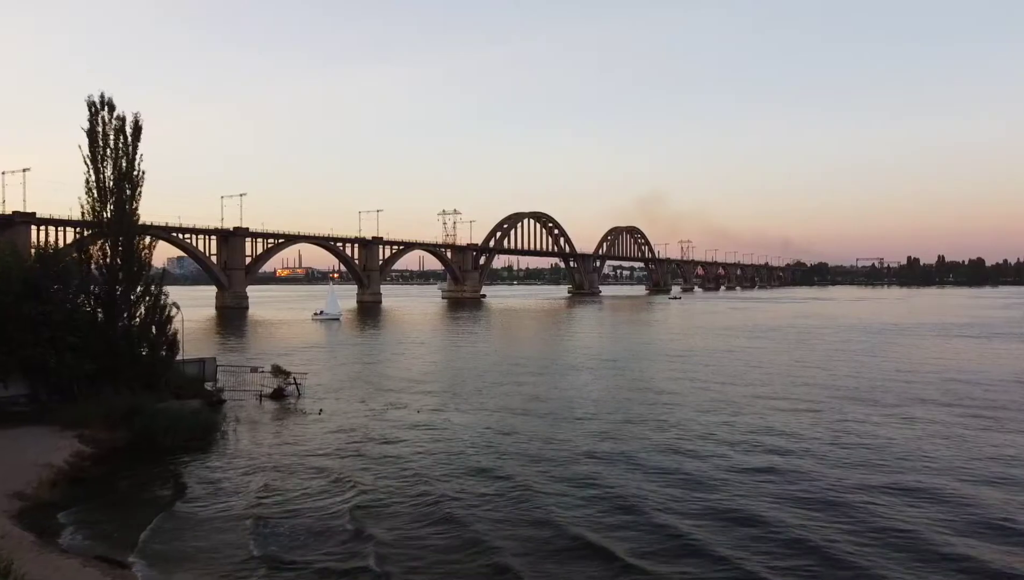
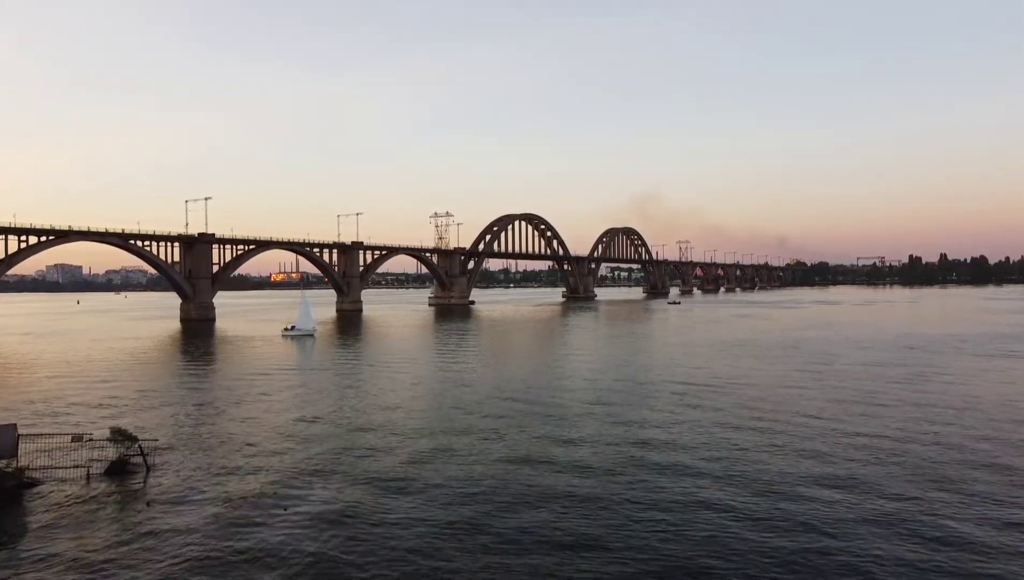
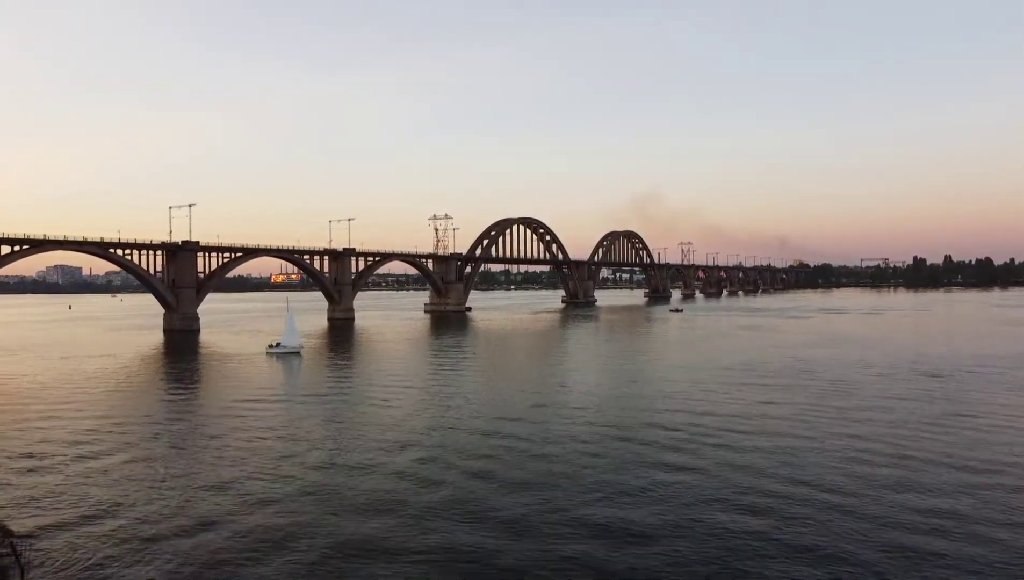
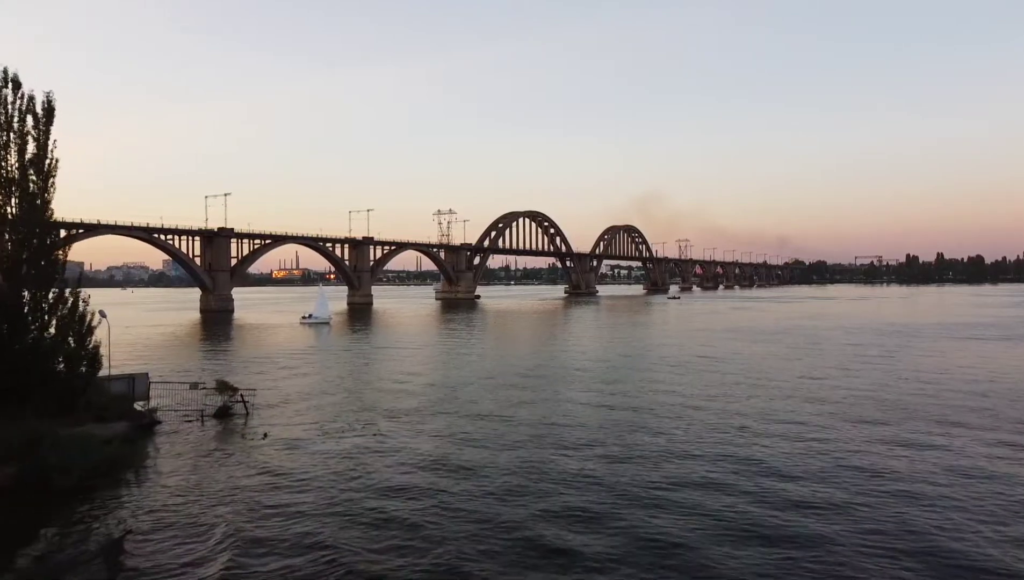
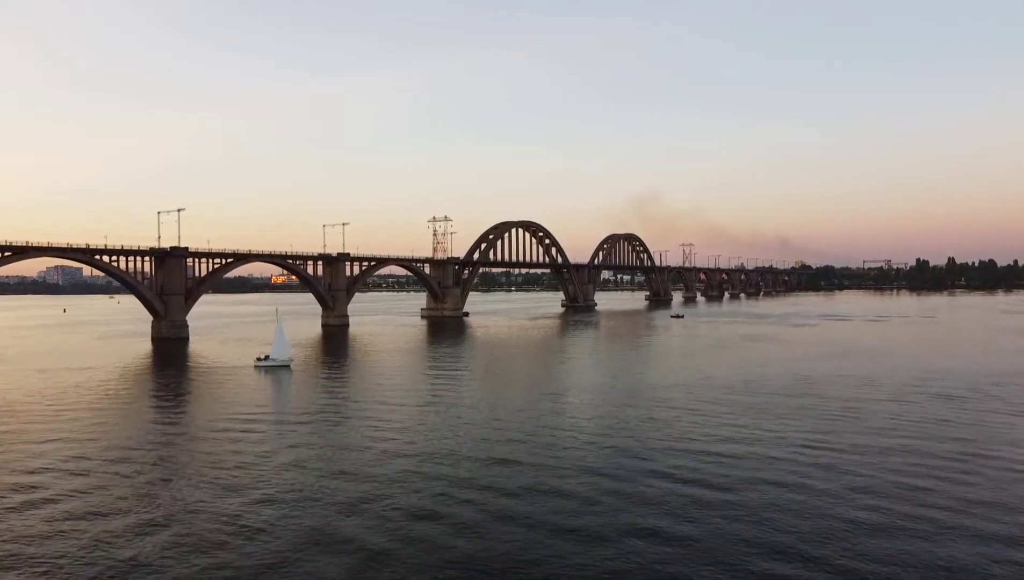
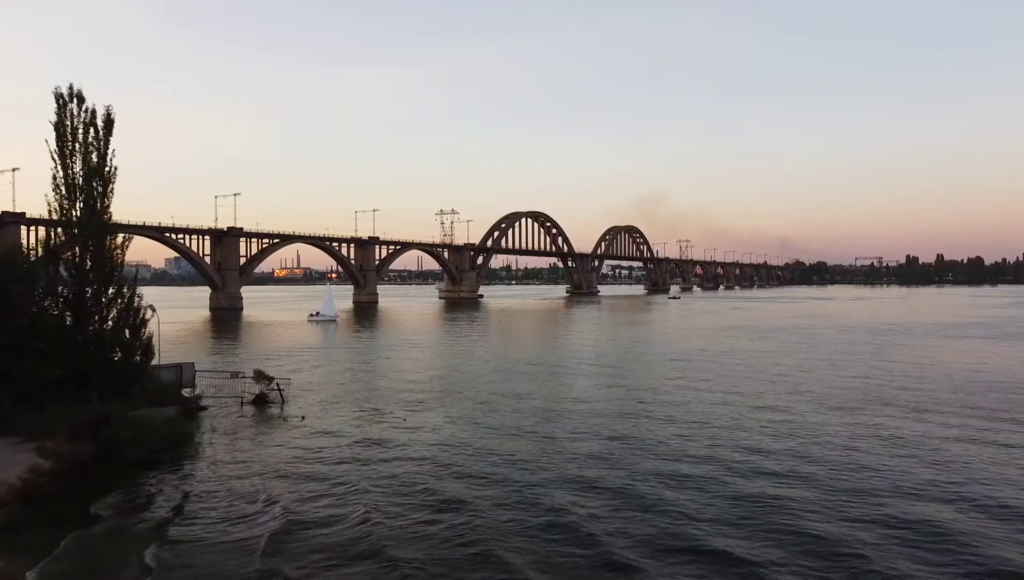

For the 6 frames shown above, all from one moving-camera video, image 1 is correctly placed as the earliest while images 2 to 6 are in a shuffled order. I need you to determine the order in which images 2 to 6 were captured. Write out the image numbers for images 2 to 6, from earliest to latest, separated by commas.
6, 4, 2, 3, 5
